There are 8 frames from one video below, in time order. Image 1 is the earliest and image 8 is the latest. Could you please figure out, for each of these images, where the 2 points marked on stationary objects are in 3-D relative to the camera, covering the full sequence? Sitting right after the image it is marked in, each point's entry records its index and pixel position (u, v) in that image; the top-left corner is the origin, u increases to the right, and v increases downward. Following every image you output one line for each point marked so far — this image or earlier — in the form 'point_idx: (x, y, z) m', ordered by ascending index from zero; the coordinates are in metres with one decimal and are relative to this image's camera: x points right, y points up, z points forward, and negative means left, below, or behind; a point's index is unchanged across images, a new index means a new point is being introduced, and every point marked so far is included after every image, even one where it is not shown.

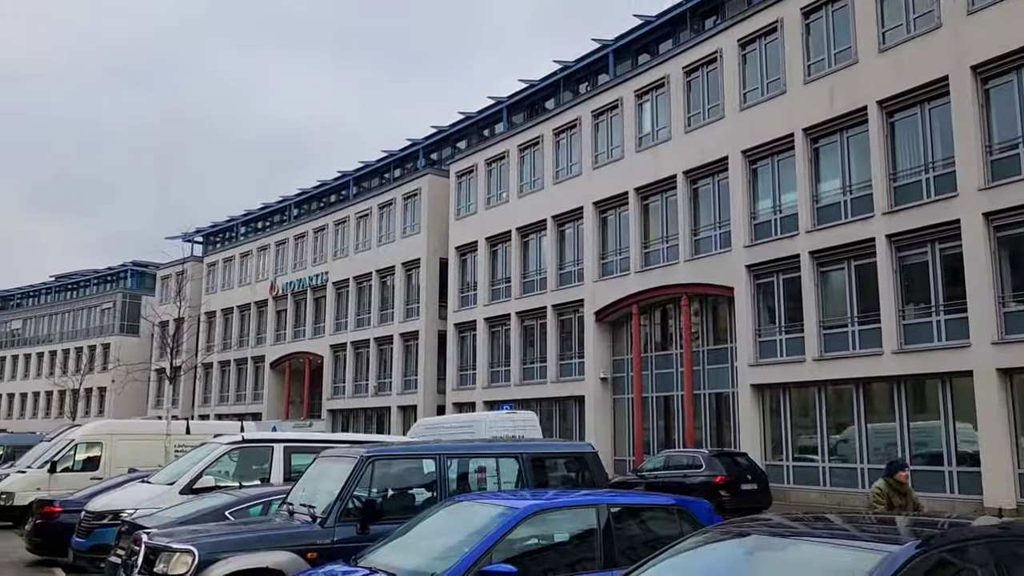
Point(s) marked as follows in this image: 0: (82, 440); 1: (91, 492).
0: (-9.4, -3.3, +18.8) m
1: (-6.2, -3.0, +12.6) m
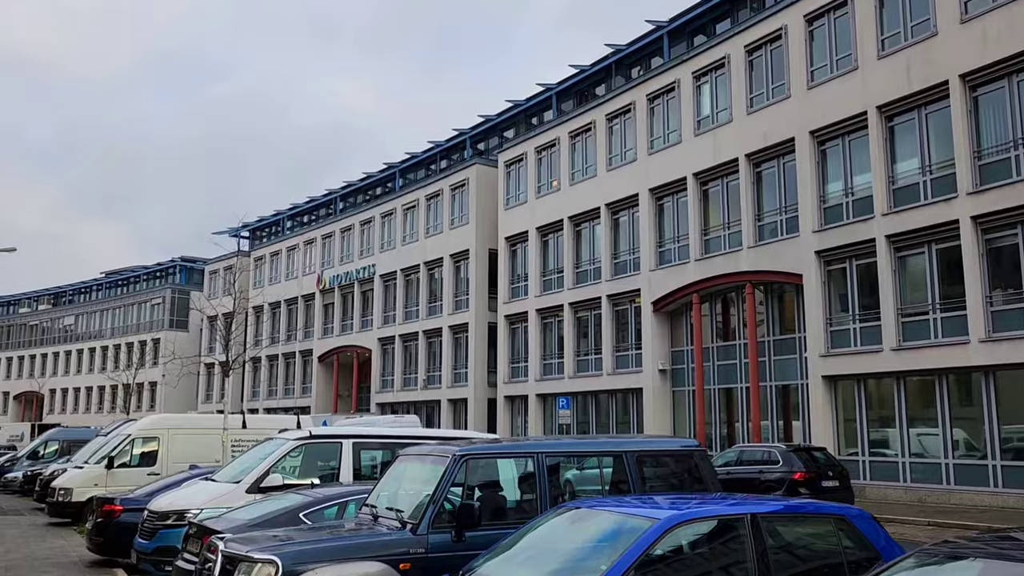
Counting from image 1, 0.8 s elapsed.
0: (-8.0, -3.1, +18.4) m
1: (-5.1, -2.8, +12.1) m
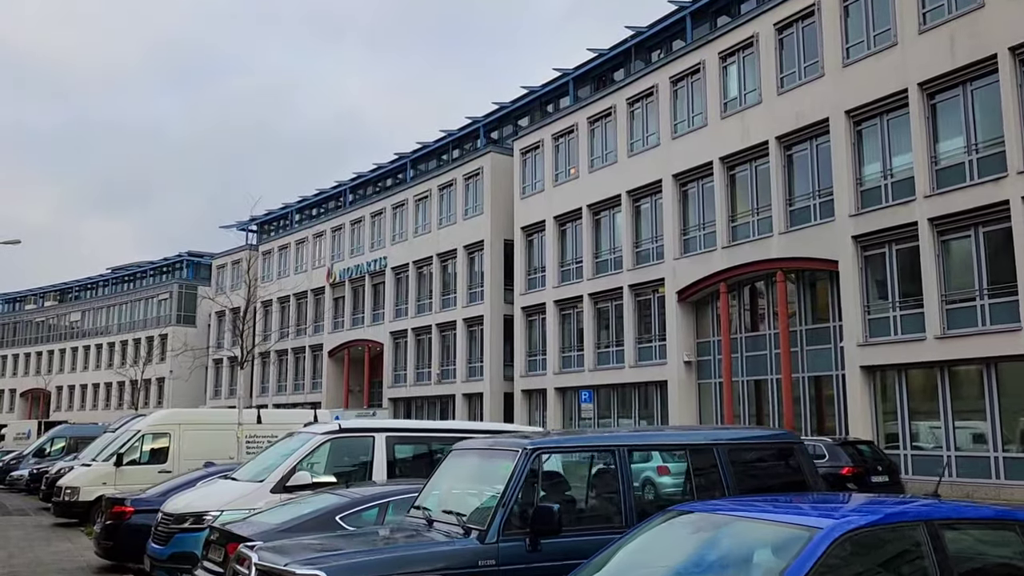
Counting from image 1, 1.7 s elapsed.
0: (-7.4, -2.9, +17.5) m
1: (-4.5, -2.6, +11.1) m
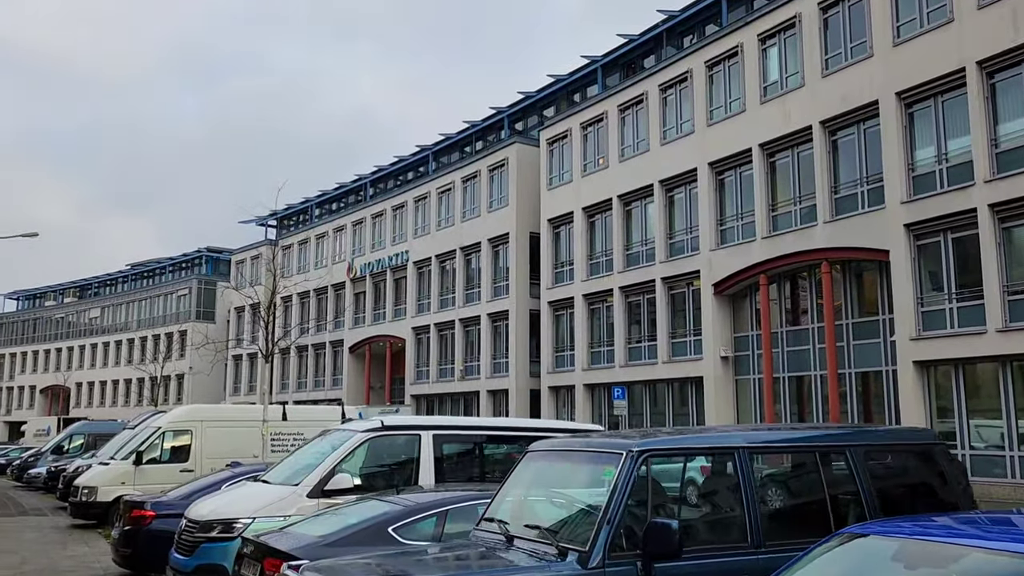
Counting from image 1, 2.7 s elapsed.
0: (-6.6, -2.7, +16.6) m
1: (-3.9, -2.4, +10.2) m
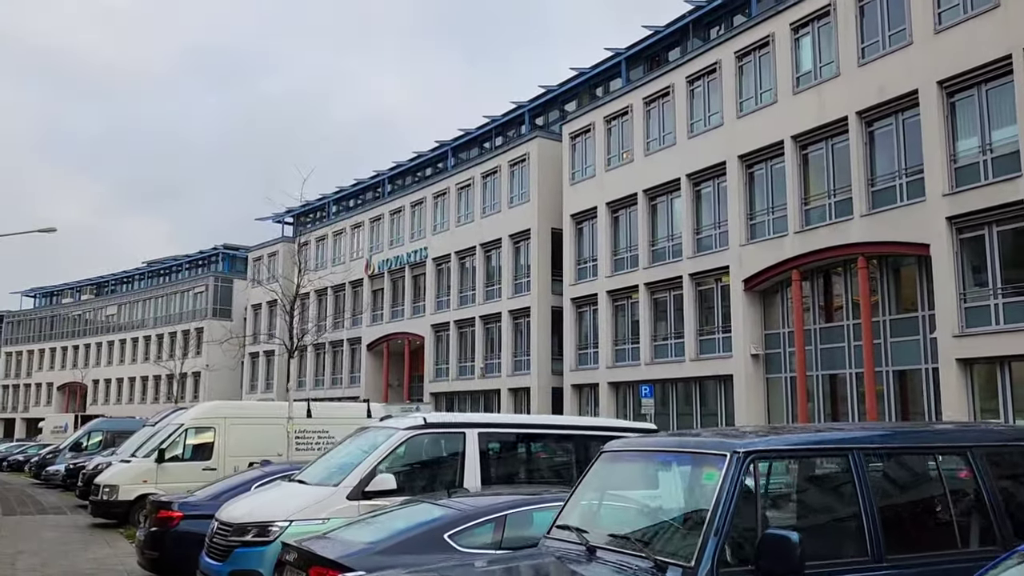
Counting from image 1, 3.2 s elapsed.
0: (-6.0, -2.6, +16.2) m
1: (-3.4, -2.3, +9.7) m
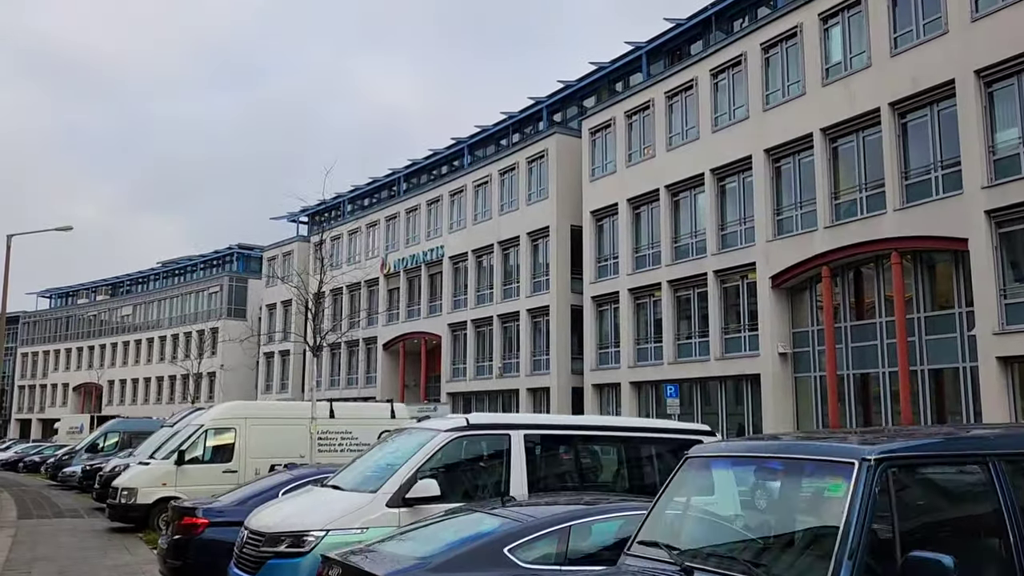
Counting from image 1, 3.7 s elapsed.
0: (-5.5, -2.5, +15.7) m
1: (-2.9, -2.2, +9.2) m
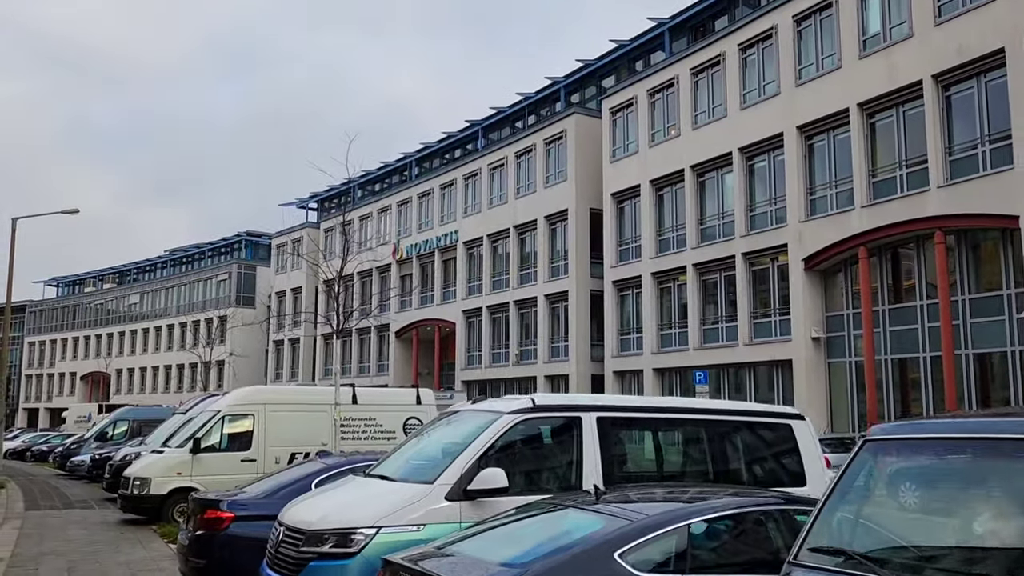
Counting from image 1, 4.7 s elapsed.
0: (-4.9, -2.1, +14.8) m
1: (-2.4, -1.9, +8.3) m
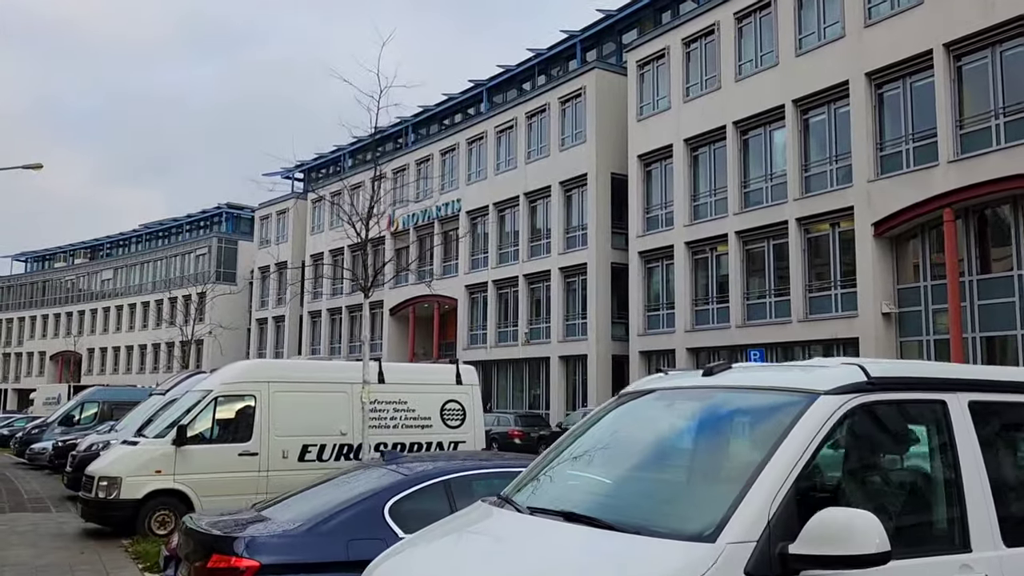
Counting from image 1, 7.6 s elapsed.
0: (-3.9, -1.4, +11.5) m
1: (-1.2, -1.3, +5.1) m
